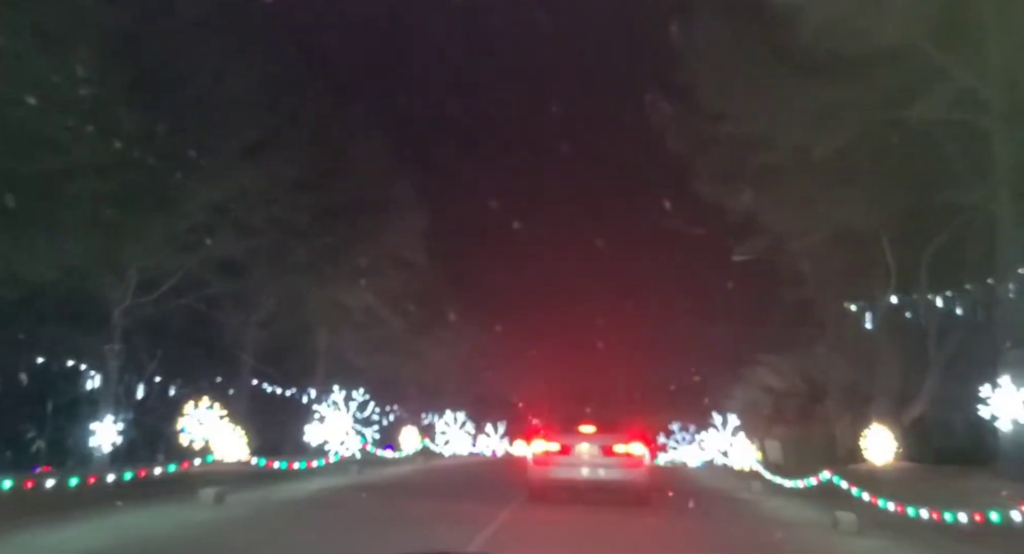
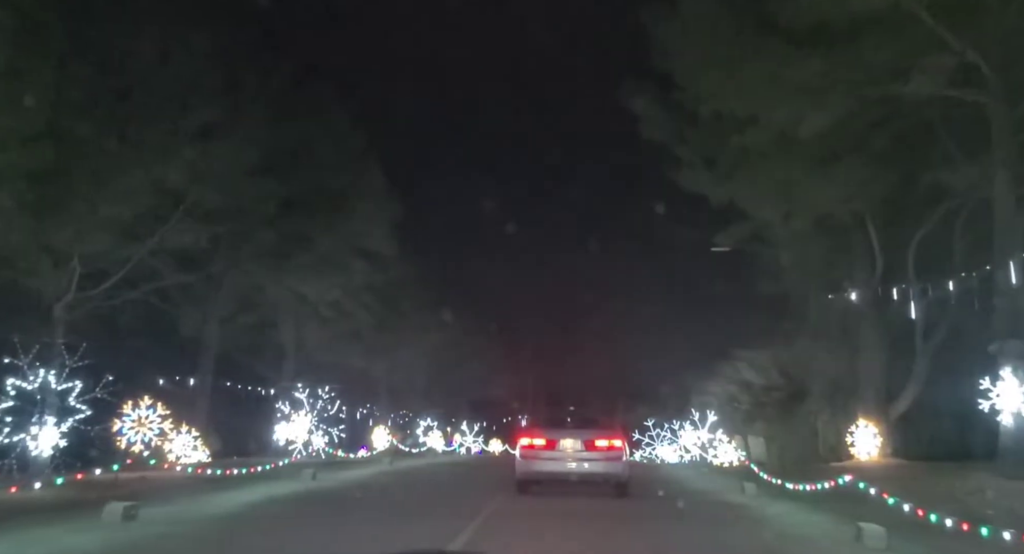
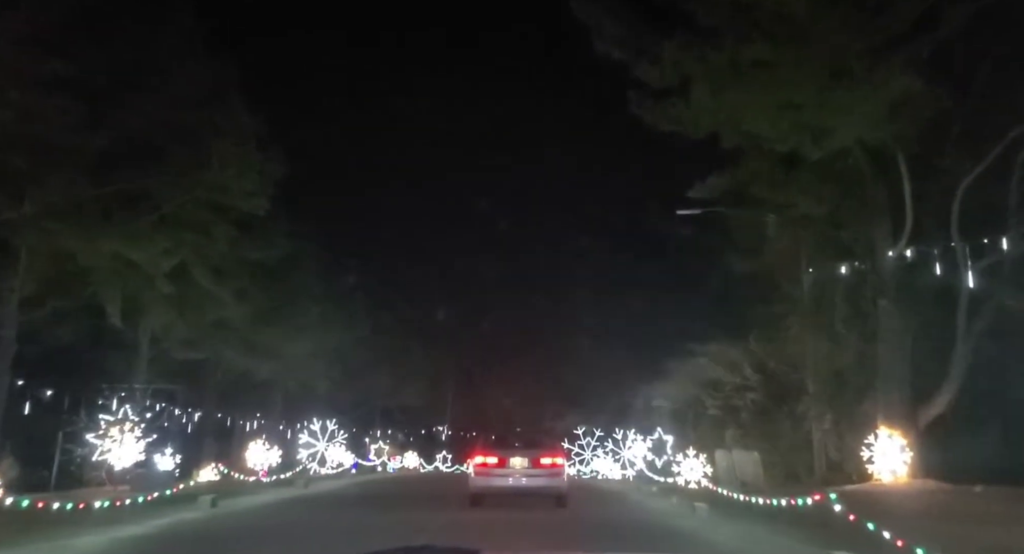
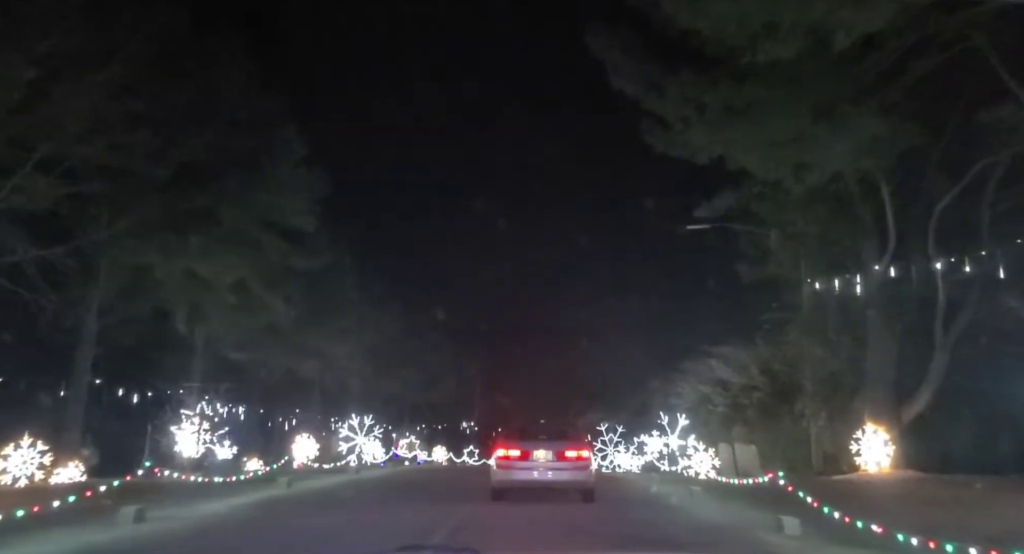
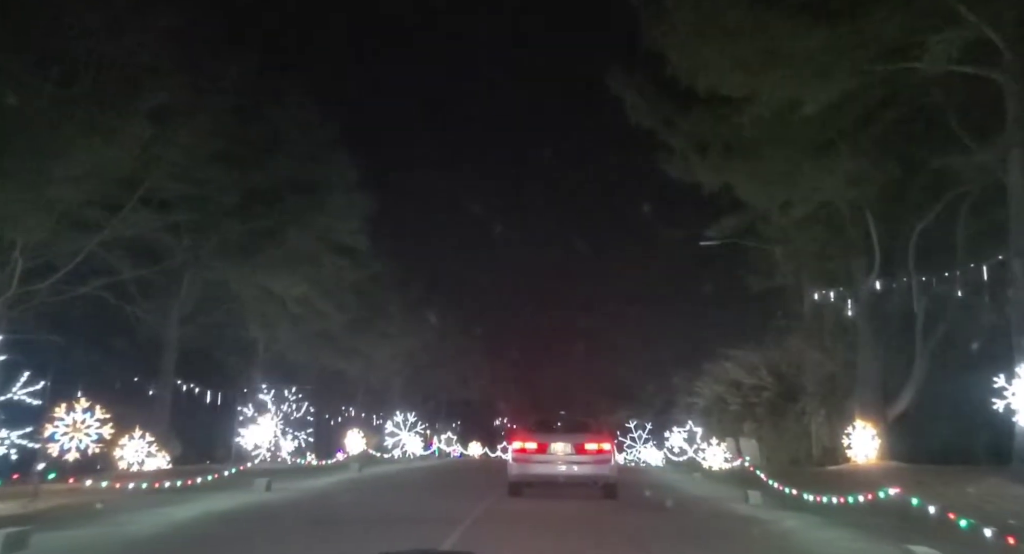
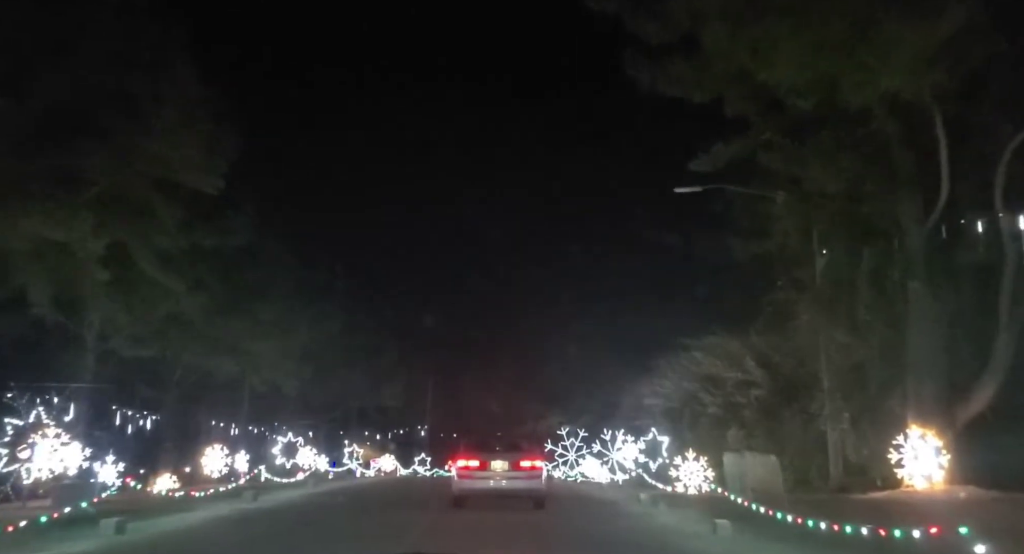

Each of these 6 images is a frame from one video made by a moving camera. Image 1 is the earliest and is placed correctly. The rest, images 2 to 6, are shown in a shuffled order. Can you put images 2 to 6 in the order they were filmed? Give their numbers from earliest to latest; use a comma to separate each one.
2, 5, 4, 3, 6
